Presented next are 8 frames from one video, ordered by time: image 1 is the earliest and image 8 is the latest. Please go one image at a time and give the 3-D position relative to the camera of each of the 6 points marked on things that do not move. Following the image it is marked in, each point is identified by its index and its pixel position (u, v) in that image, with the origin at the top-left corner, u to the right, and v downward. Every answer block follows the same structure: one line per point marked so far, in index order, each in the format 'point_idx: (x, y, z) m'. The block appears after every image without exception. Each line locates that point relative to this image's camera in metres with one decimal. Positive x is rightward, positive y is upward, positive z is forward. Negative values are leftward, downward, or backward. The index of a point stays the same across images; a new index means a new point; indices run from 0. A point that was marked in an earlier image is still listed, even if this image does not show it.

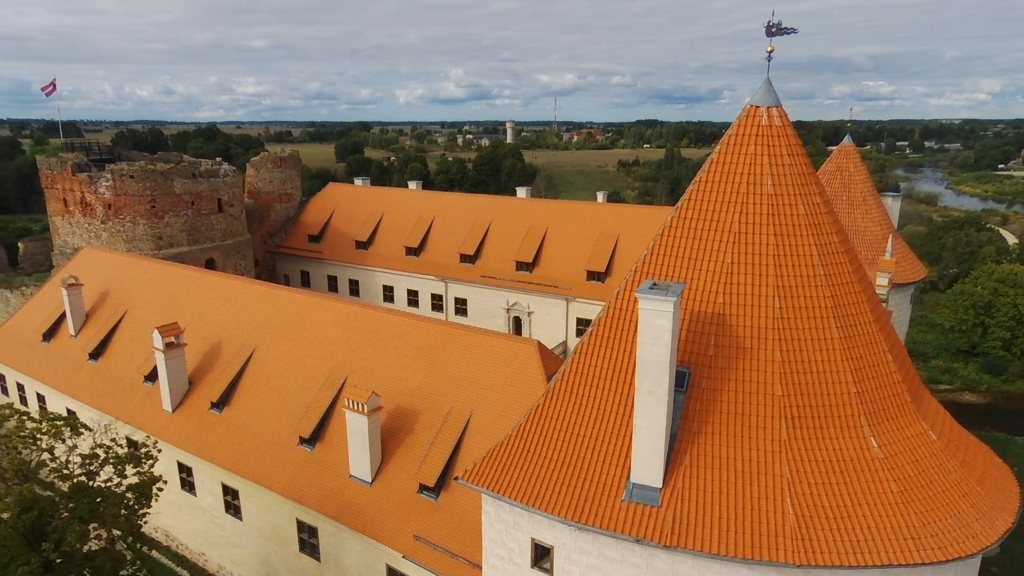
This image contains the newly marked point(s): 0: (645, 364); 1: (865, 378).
0: (+1.5, -0.9, +7.1) m
1: (+4.3, -1.1, +7.6) m
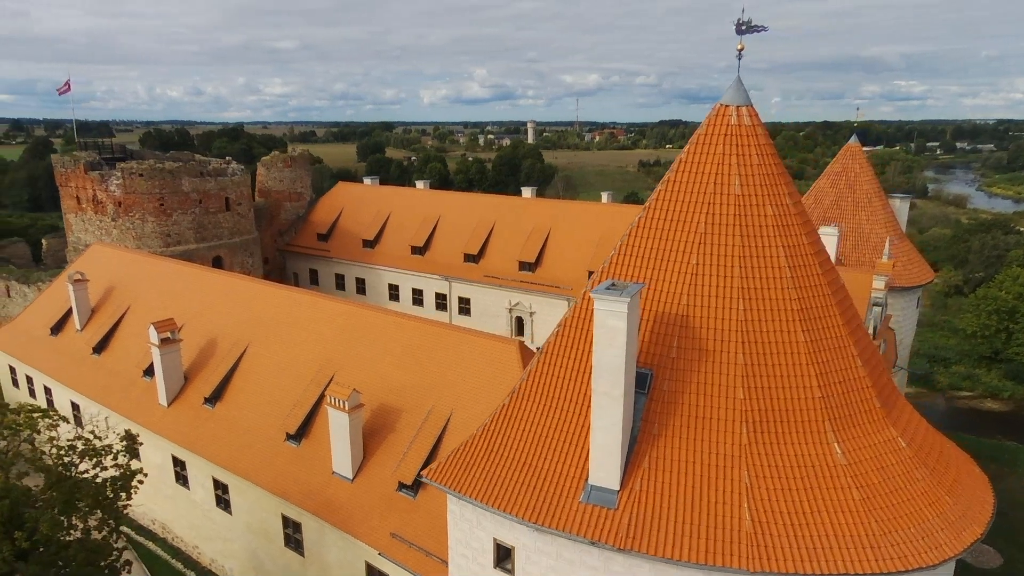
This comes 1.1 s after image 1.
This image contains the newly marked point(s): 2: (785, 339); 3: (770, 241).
0: (+1.0, -0.9, +7.0) m
1: (+3.8, -1.1, +7.5) m
2: (+3.2, -0.6, +7.5) m
3: (+3.2, +0.6, +7.7) m
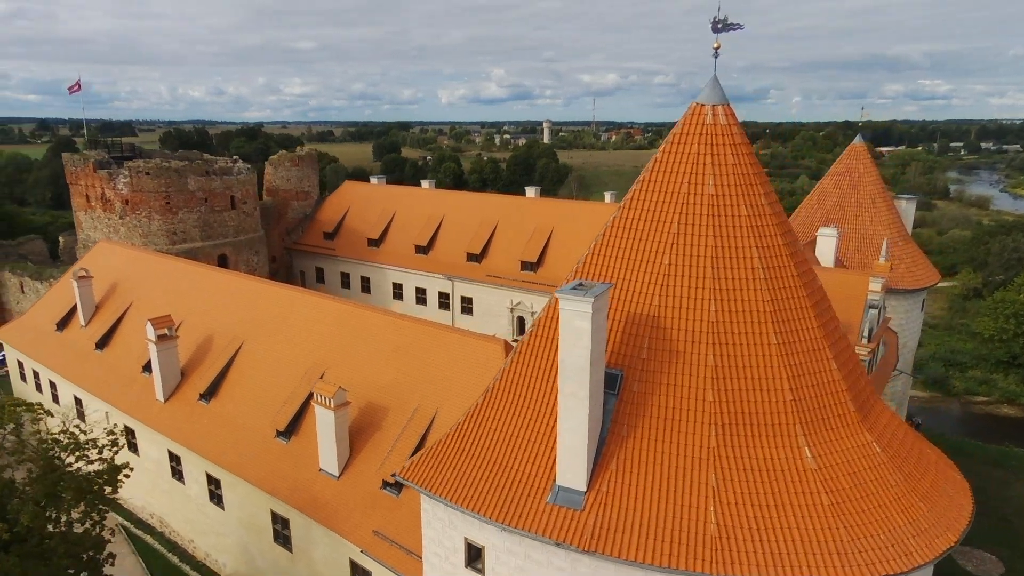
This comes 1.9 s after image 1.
0: (+0.6, -0.9, +7.0) m
1: (+3.4, -1.1, +7.4) m
2: (+2.9, -0.6, +7.4) m
3: (+2.8, +0.6, +7.6) m
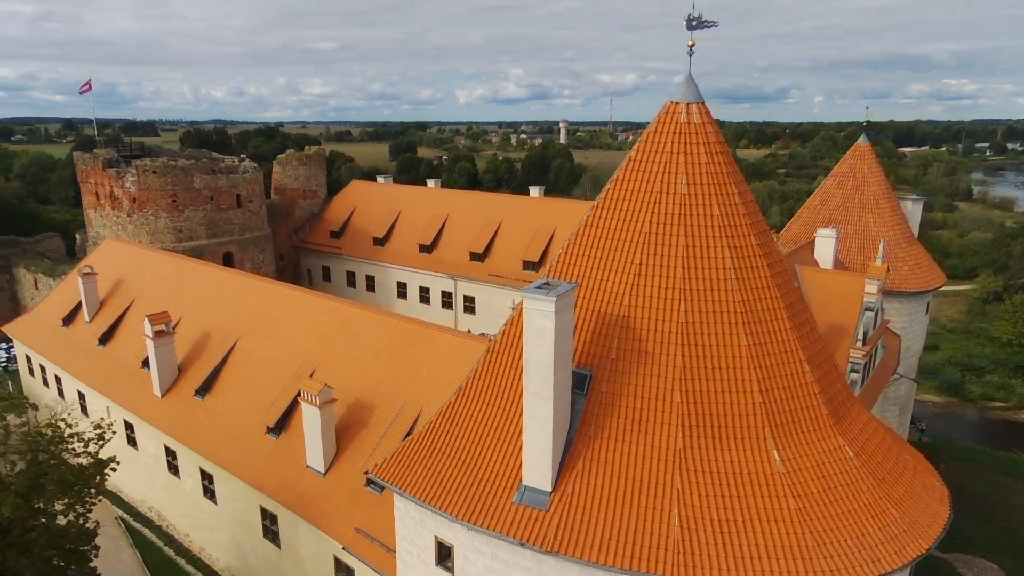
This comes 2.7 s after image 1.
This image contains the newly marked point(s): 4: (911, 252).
0: (+0.2, -0.8, +6.9) m
1: (+3.0, -1.2, +7.3) m
2: (+2.5, -0.6, +7.3) m
3: (+2.4, +0.6, +7.5) m
4: (+11.2, +1.0, +17.8) m
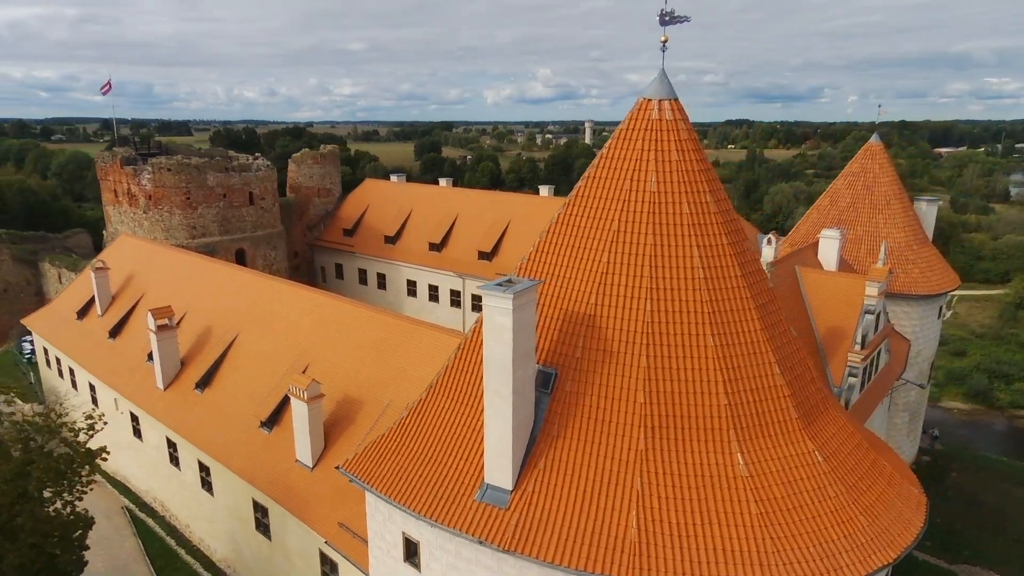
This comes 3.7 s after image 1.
0: (-0.2, -0.8, +6.9) m
1: (+2.6, -1.2, +7.1) m
2: (+2.1, -0.6, +7.2) m
3: (+2.0, +0.6, +7.4) m
4: (+11.2, +0.9, +17.3) m
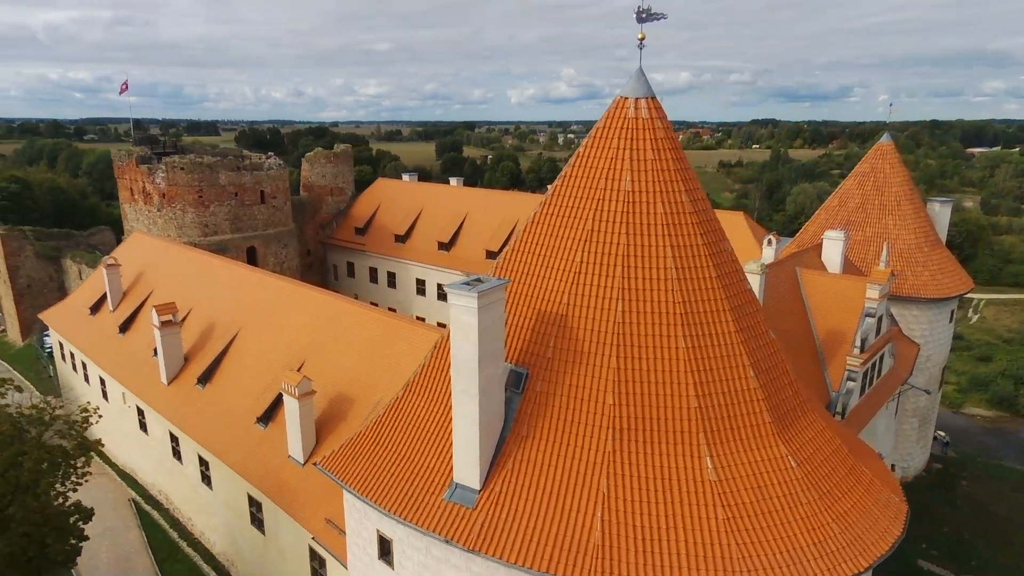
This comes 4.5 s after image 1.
0: (-0.6, -0.8, +6.9) m
1: (+2.2, -1.2, +7.0) m
2: (+1.7, -0.6, +7.1) m
3: (+1.7, +0.6, +7.3) m
4: (+11.2, +0.8, +16.8) m
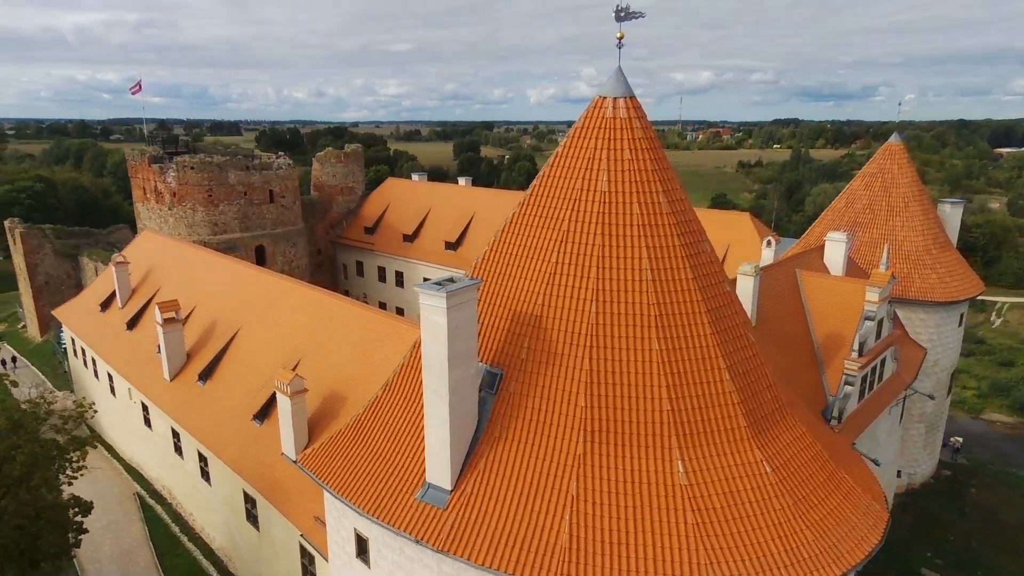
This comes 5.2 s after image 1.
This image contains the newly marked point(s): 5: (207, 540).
0: (-0.9, -0.8, +6.9) m
1: (+1.9, -1.2, +6.9) m
2: (+1.4, -0.6, +7.0) m
3: (+1.4, +0.5, +7.2) m
4: (+11.2, +0.8, +16.5) m
5: (-7.6, -6.3, +15.8) m
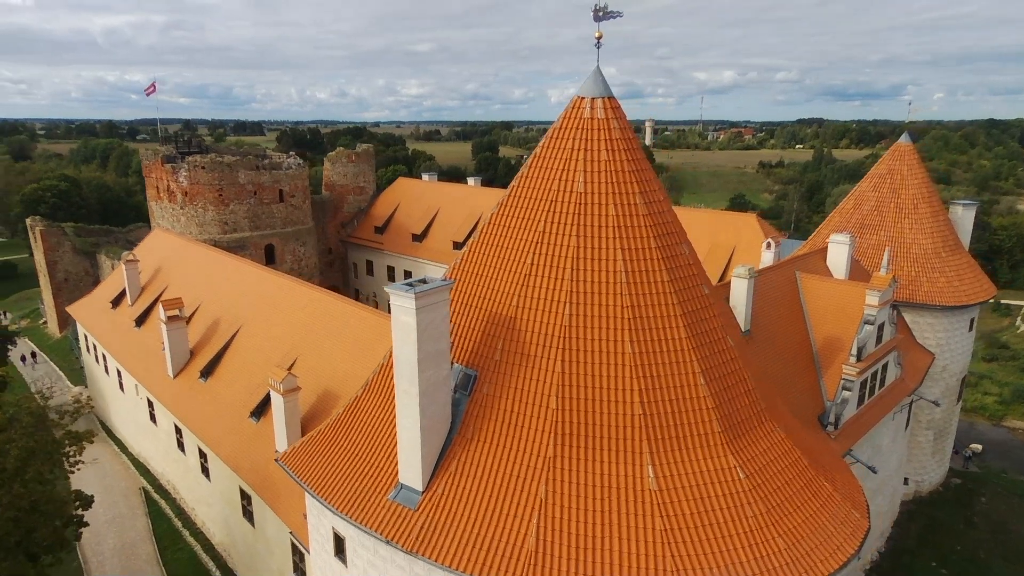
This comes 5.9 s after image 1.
0: (-1.2, -0.8, +6.8) m
1: (+1.6, -1.2, +6.8) m
2: (+1.1, -0.7, +6.9) m
3: (+1.1, +0.5, +7.2) m
4: (+11.2, +0.7, +16.1) m
5: (-7.7, -6.2, +16.0) m
